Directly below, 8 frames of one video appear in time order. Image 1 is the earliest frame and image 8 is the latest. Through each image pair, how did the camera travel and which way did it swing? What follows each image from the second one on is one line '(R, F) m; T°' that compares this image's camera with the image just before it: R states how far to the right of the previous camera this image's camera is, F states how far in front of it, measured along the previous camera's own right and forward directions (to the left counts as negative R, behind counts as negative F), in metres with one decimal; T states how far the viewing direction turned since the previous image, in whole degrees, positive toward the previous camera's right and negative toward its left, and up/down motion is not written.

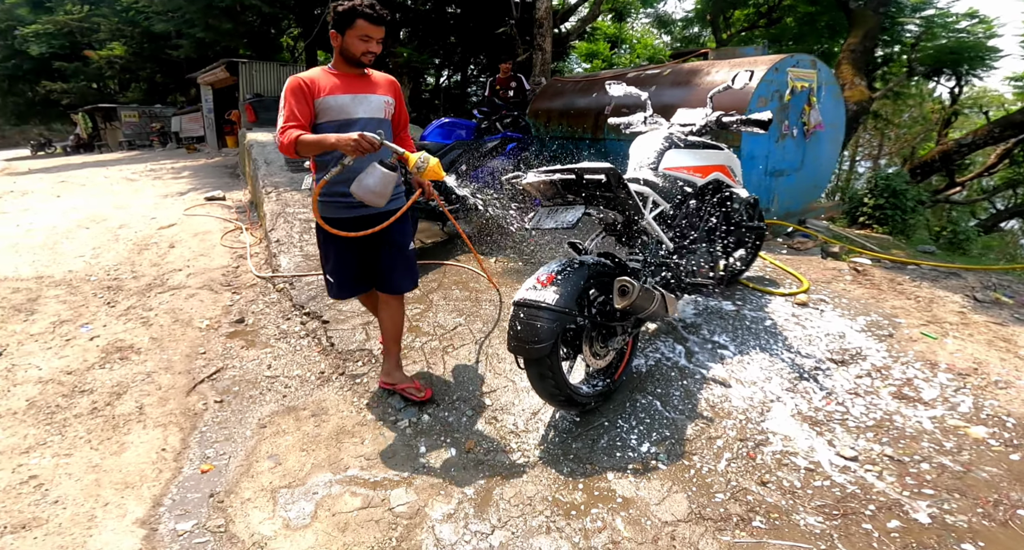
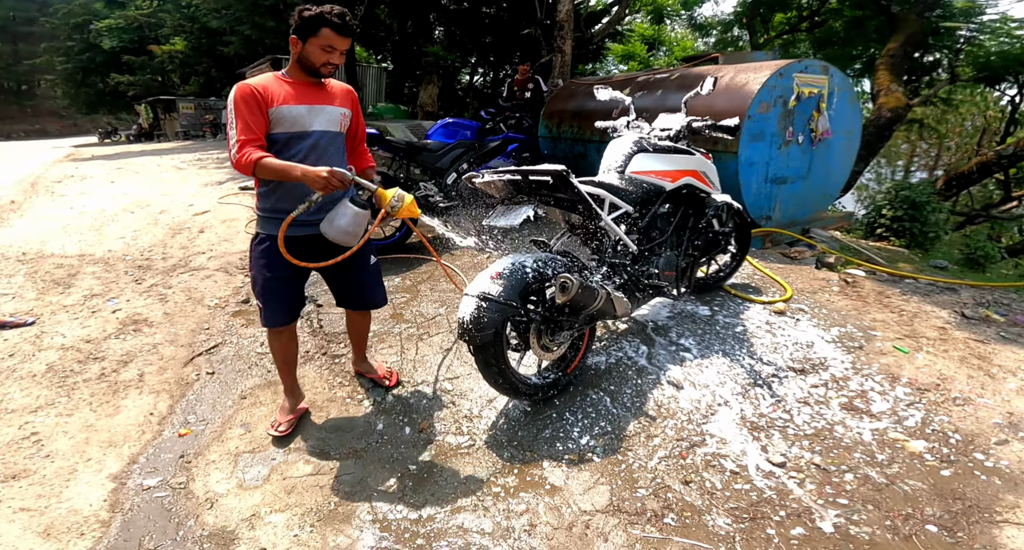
(+0.4, -0.1) m; -4°
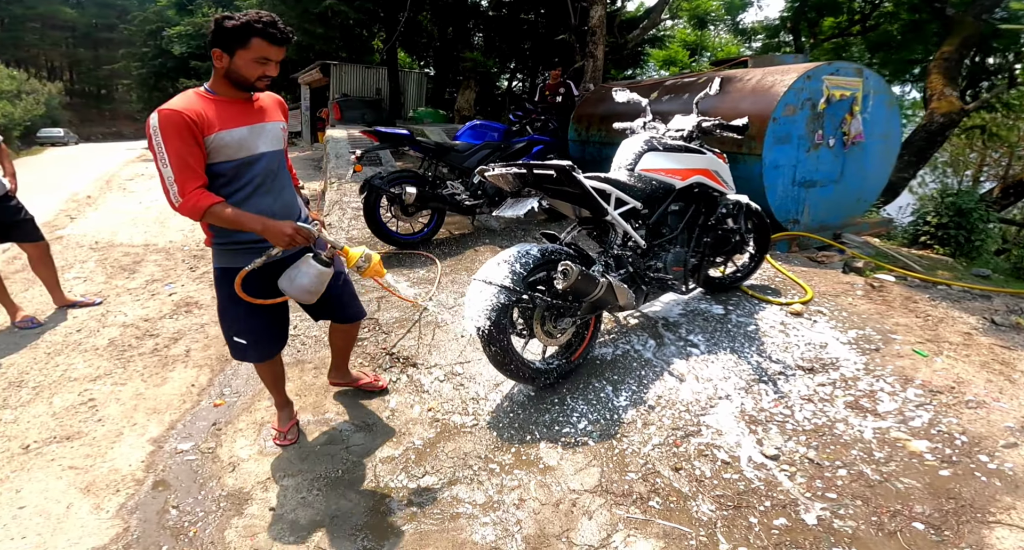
(+0.2, -0.1) m; -5°
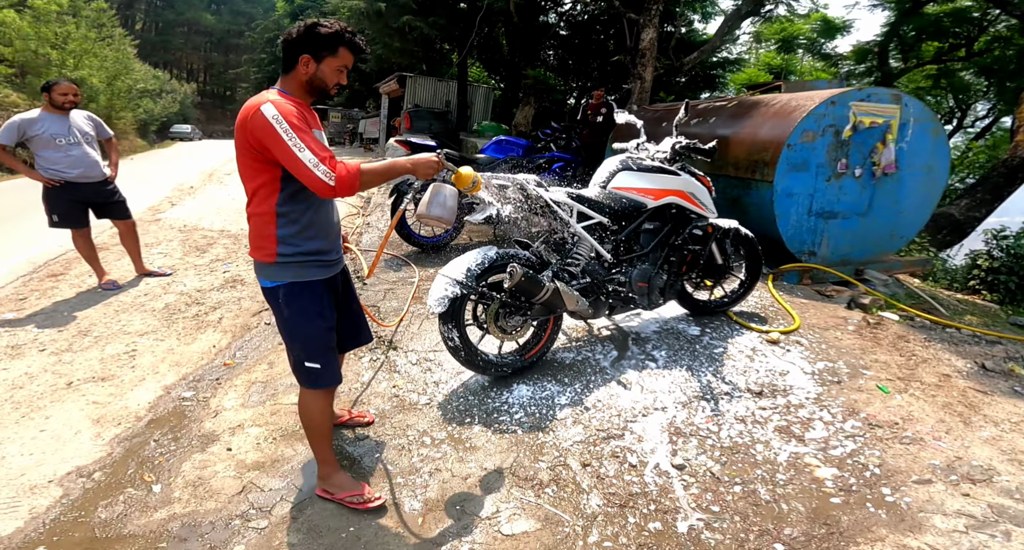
(+0.6, -0.2) m; -8°
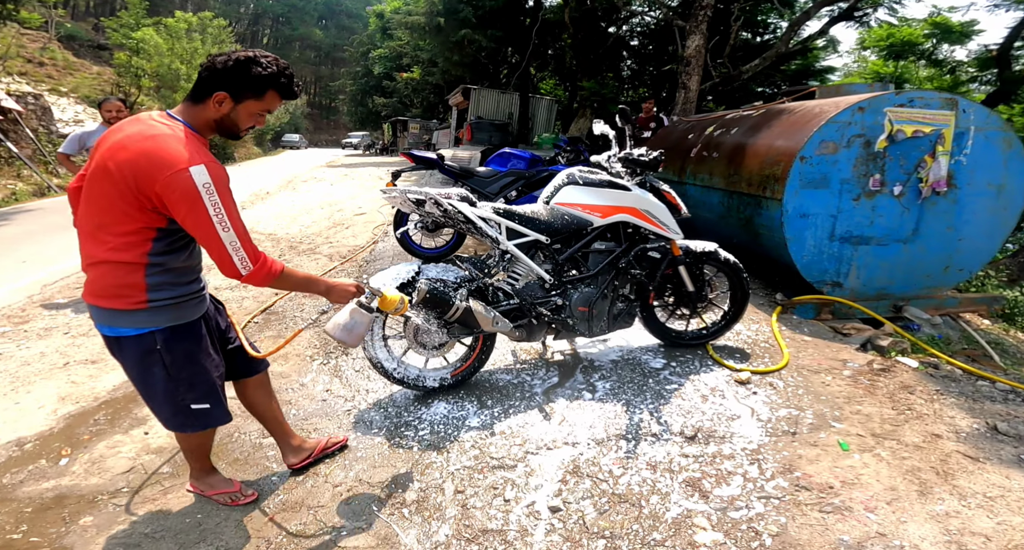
(+0.8, +0.1) m; -10°
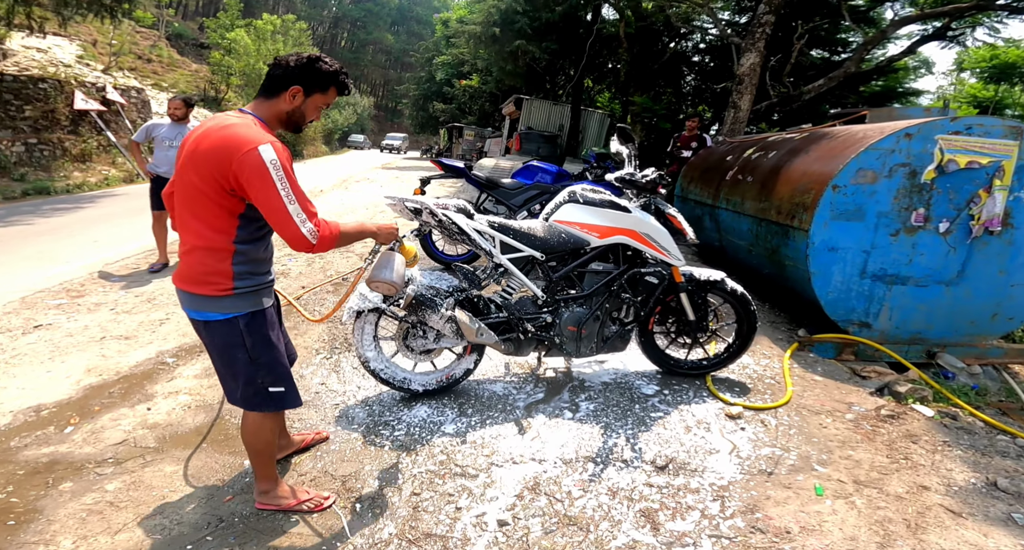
(+0.3, 0.0) m; -6°
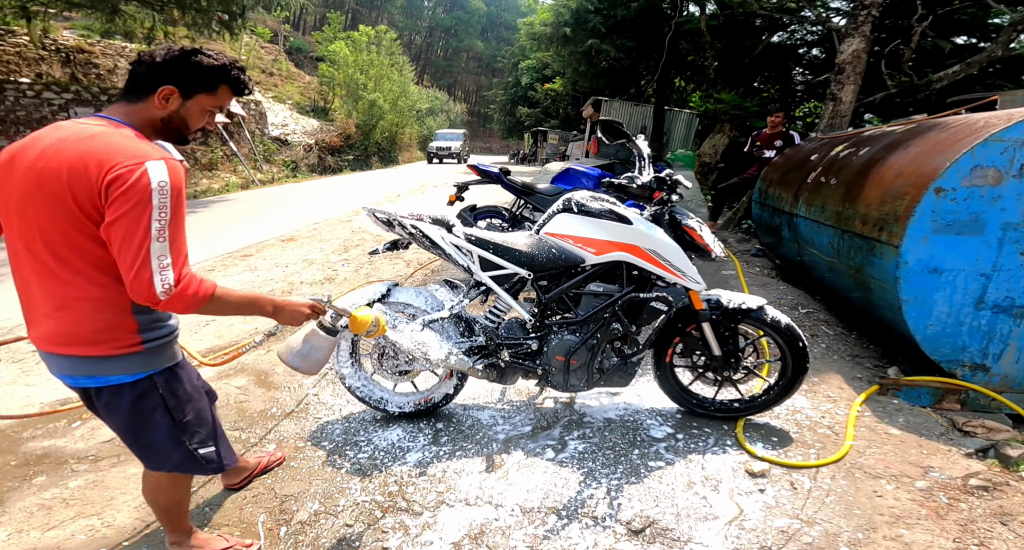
(+0.6, +0.3) m; -11°
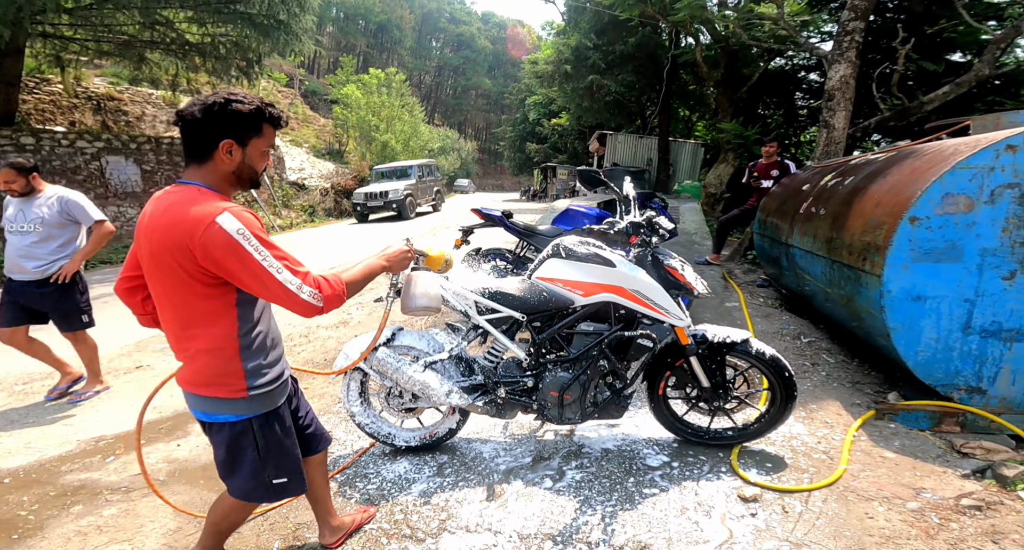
(+0.1, -0.2) m; -2°
